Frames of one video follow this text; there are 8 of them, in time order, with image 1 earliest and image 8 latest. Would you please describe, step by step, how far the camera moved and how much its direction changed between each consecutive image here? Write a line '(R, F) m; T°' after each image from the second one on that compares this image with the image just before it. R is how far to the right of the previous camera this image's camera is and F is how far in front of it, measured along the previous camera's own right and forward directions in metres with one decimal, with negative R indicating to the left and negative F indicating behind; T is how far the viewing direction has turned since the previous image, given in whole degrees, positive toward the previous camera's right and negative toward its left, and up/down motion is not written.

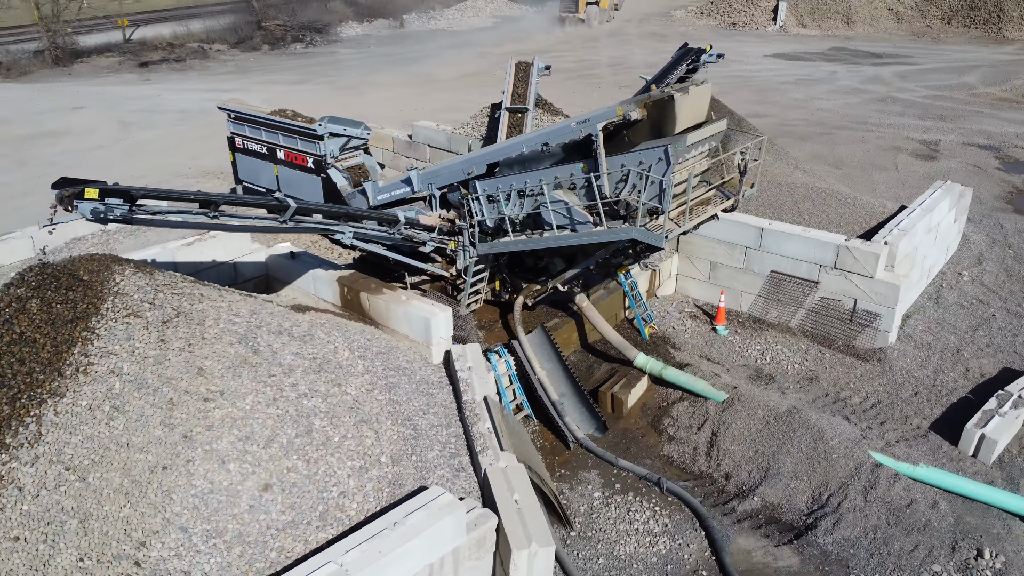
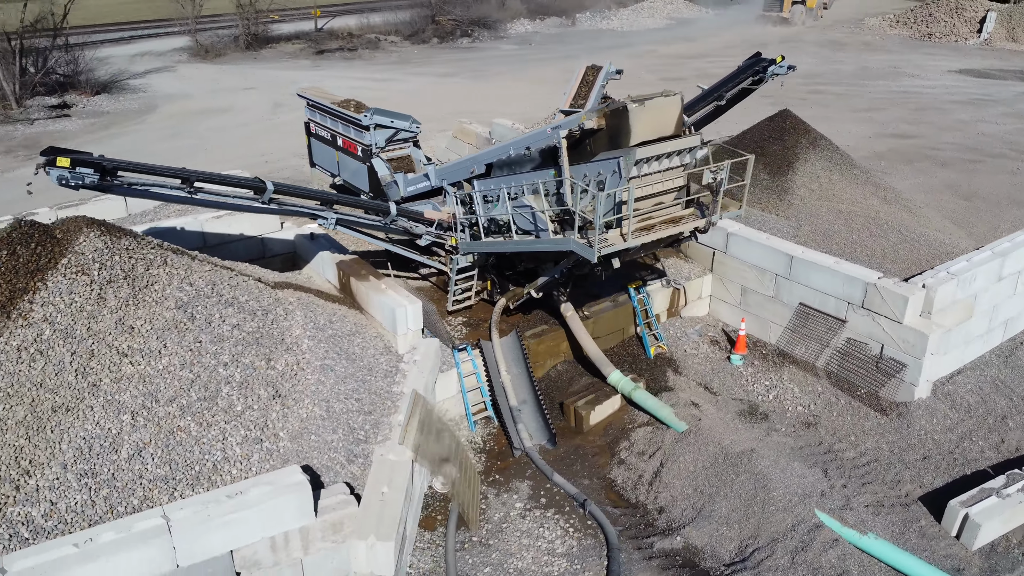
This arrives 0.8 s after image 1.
(+2.0, +0.2) m; -13°
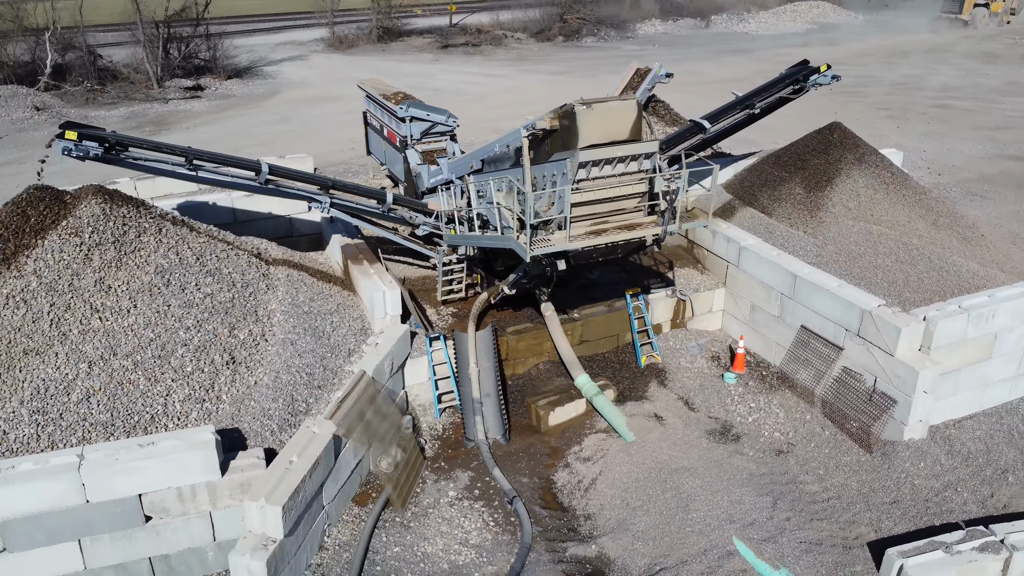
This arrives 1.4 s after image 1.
(+1.6, 0.0) m; -10°
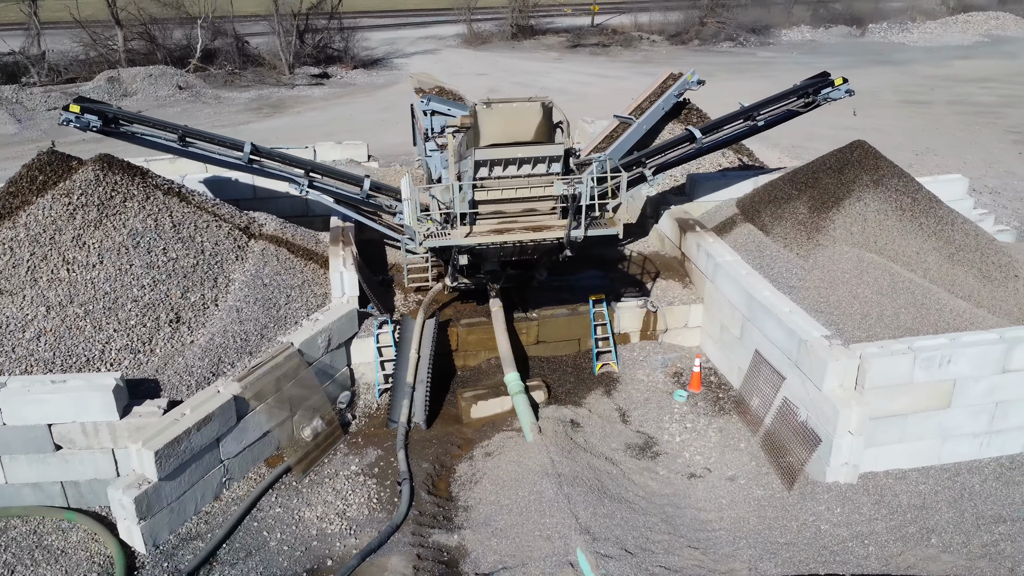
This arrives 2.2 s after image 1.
(+2.2, +0.1) m; -12°
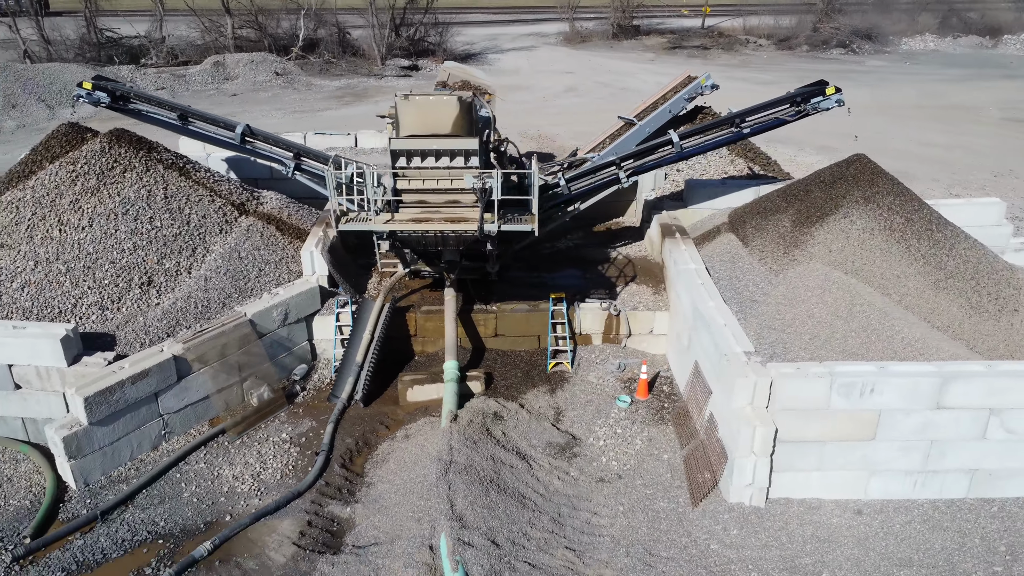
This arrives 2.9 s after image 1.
(+1.8, 0.0) m; -9°
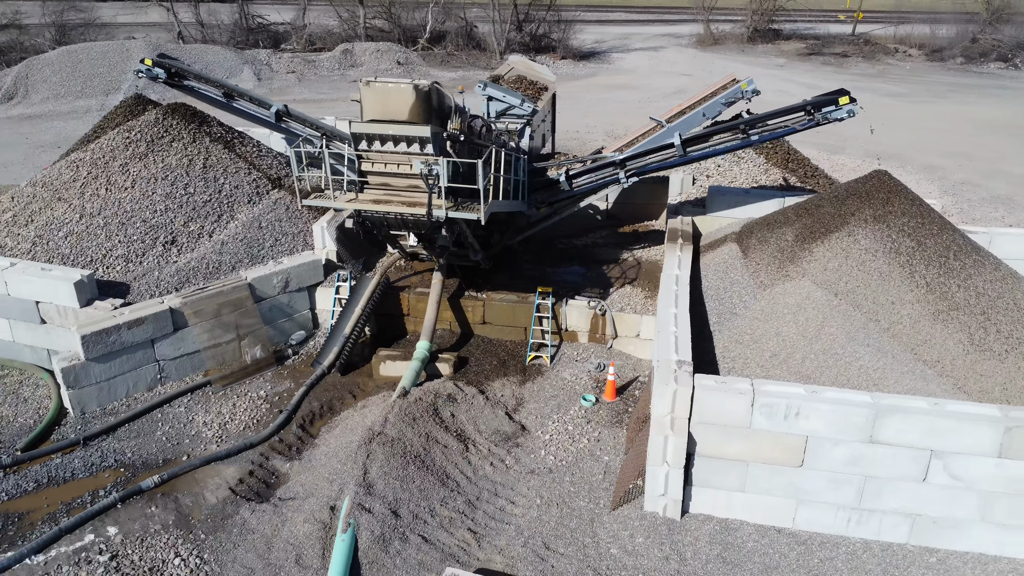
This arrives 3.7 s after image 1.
(+1.8, 0.0) m; -11°
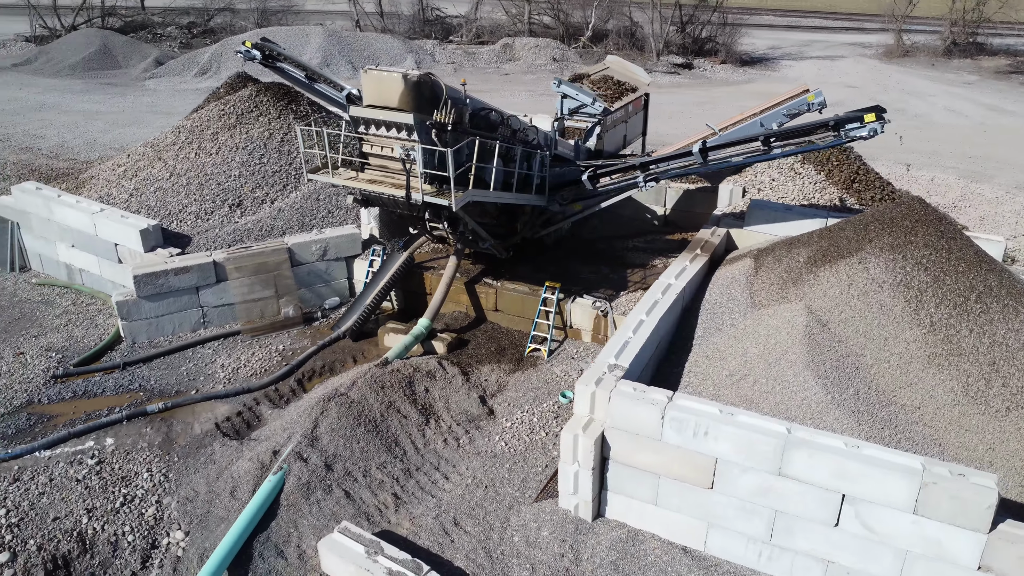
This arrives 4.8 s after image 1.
(+2.0, 0.0) m; -14°
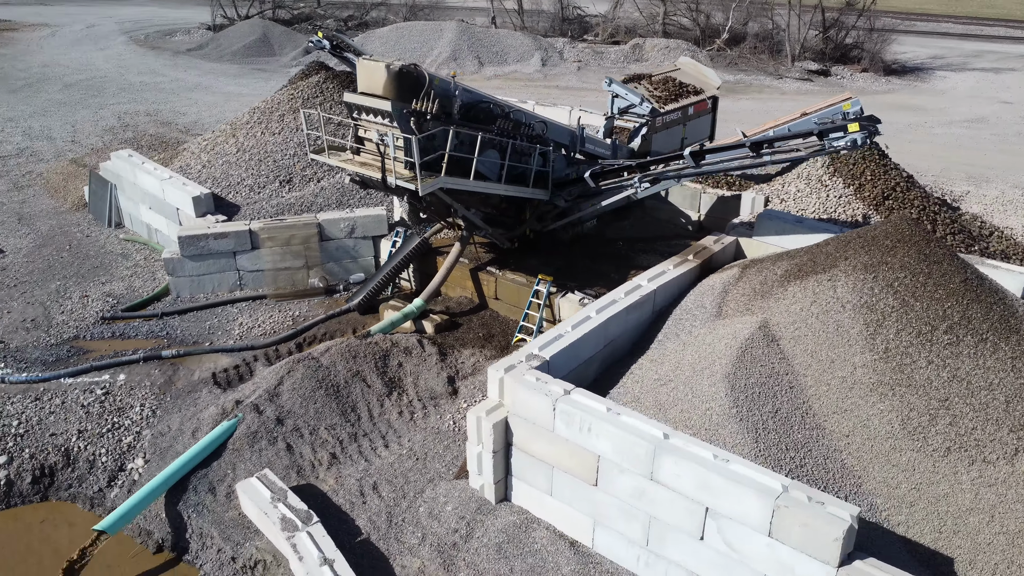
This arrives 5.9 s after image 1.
(+2.0, 0.0) m; -12°
